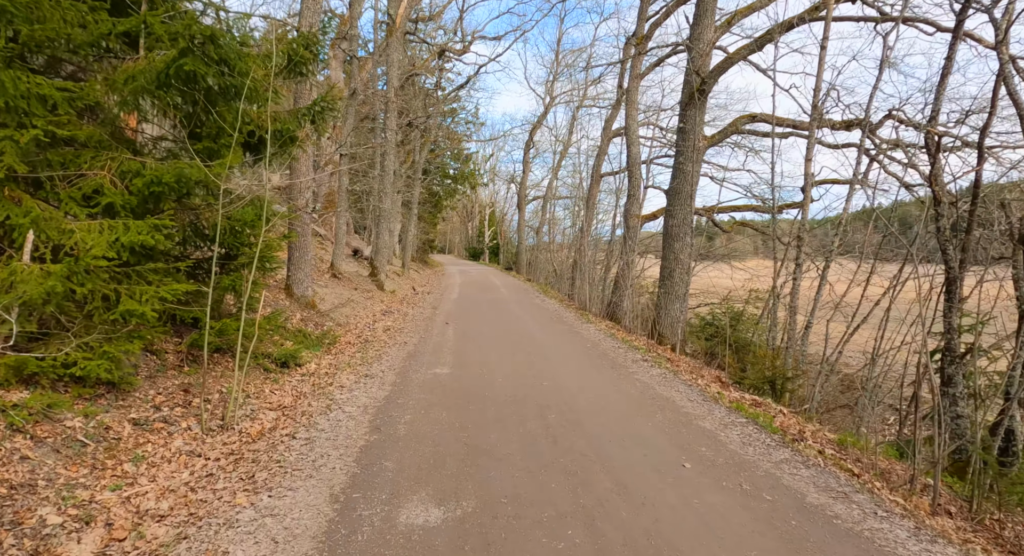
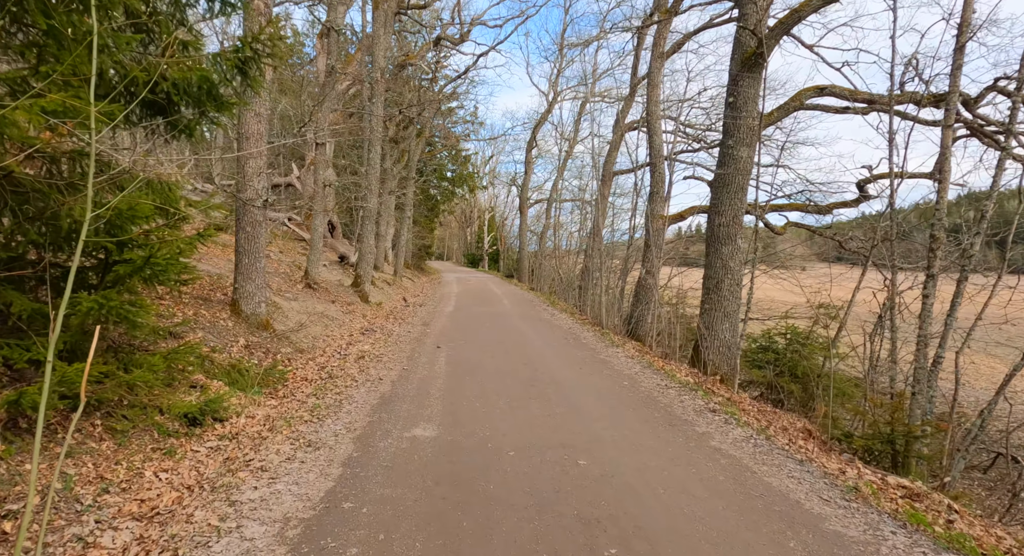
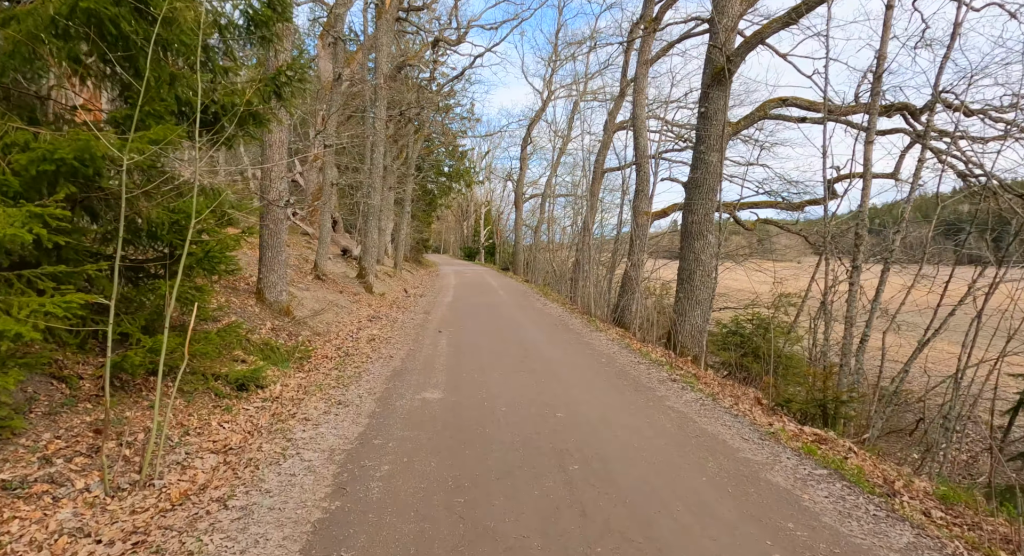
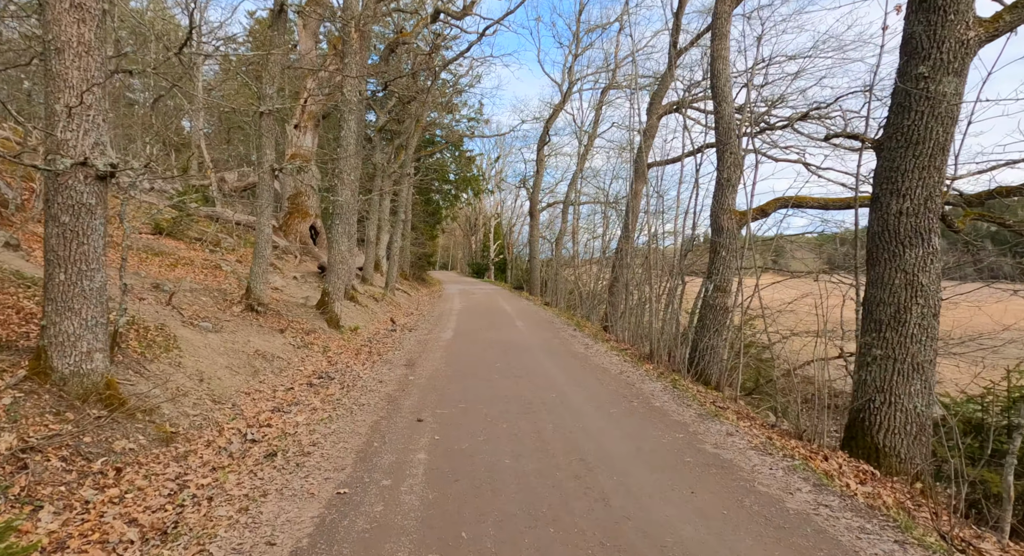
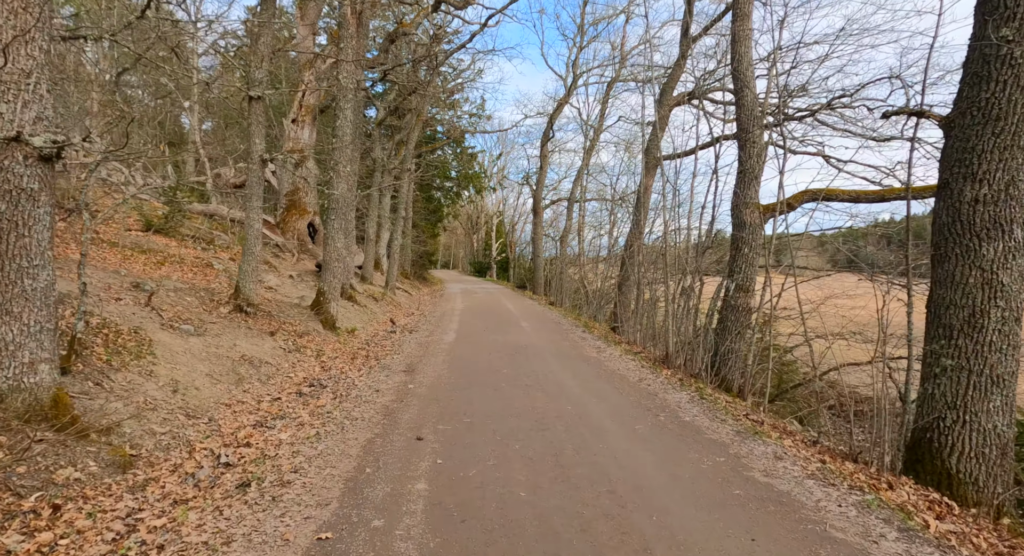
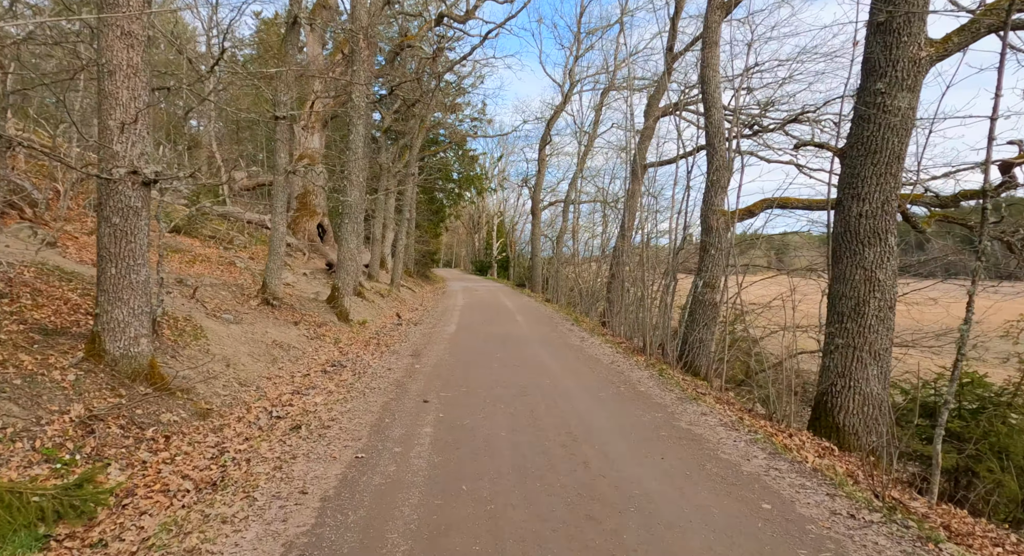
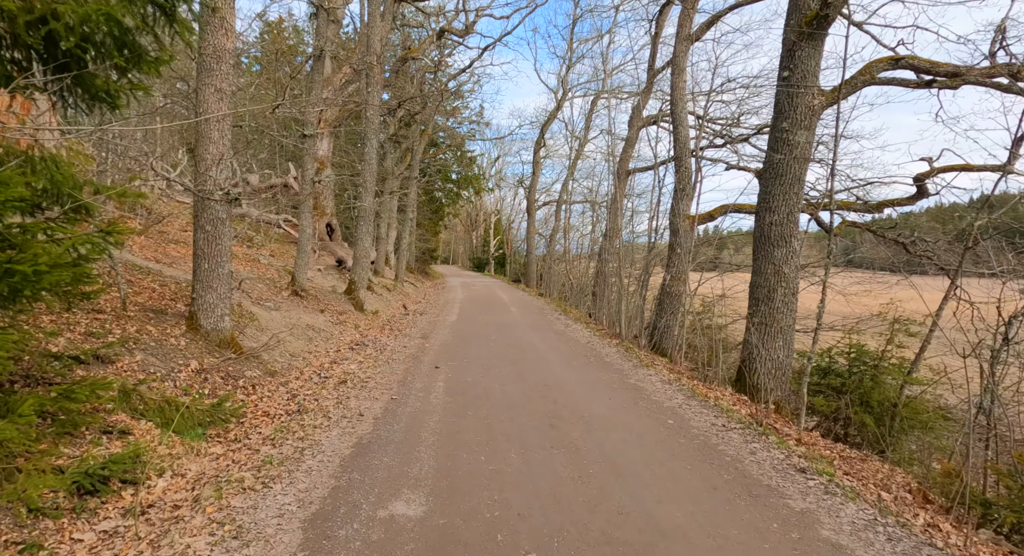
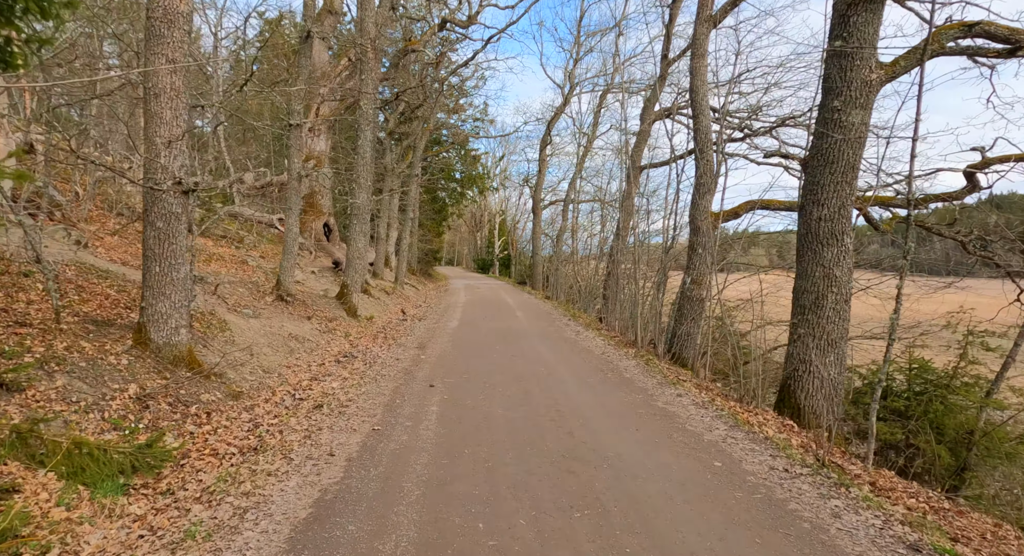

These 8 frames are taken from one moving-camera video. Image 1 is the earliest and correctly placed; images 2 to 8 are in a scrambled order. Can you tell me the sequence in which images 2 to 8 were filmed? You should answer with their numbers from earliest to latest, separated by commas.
3, 2, 7, 8, 6, 4, 5
